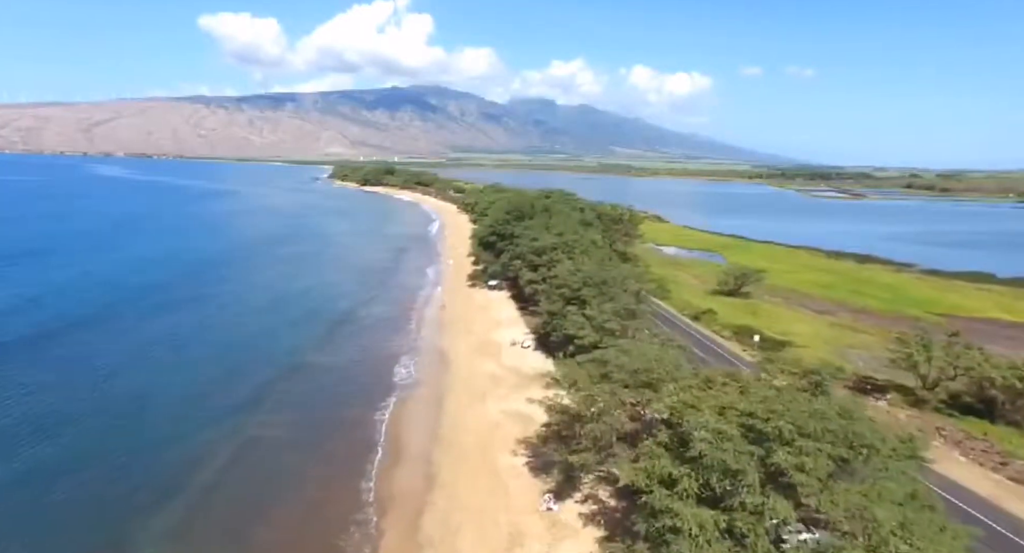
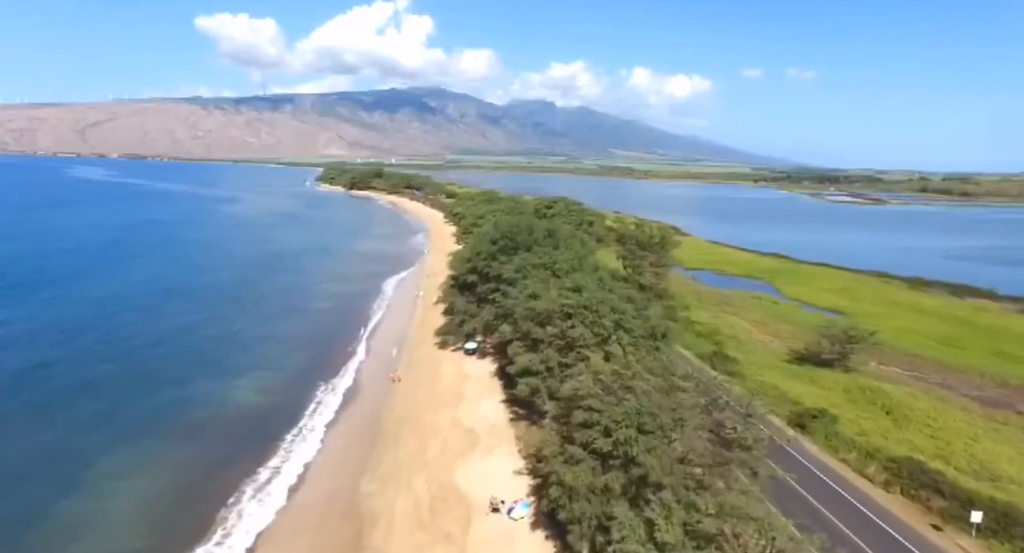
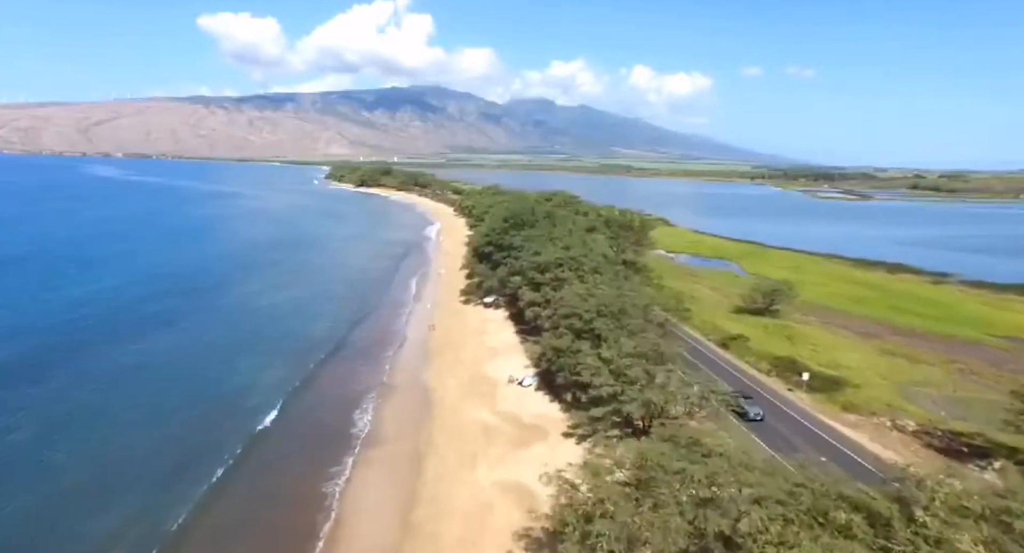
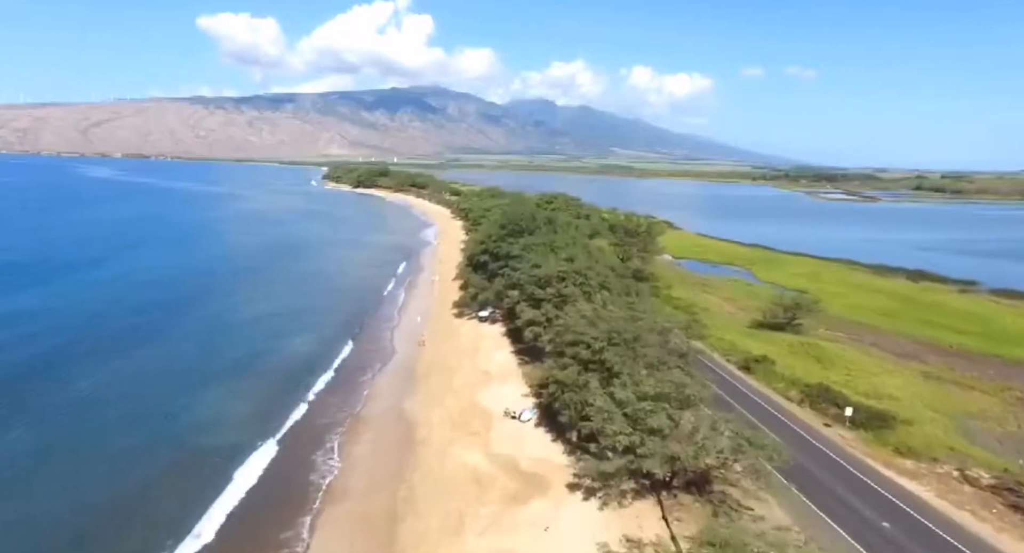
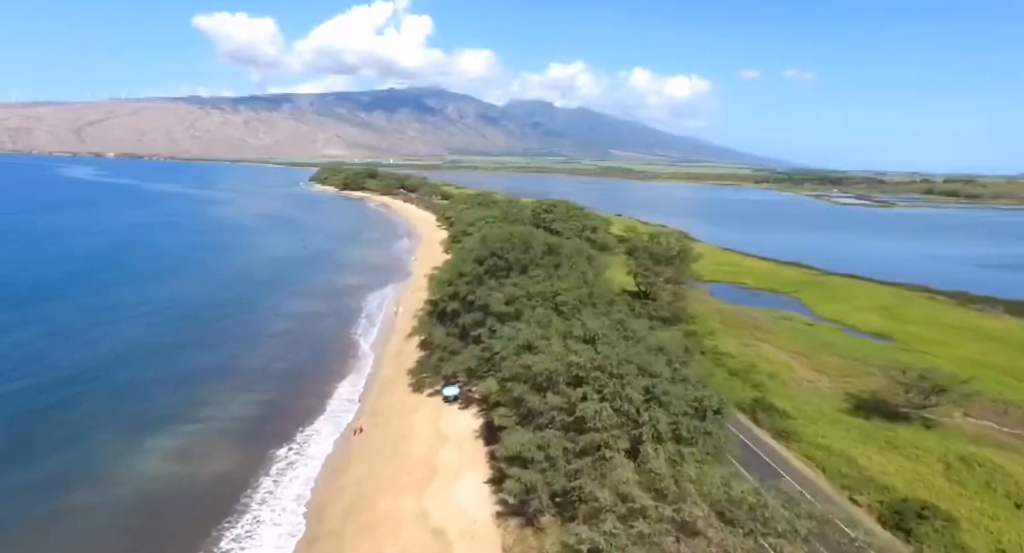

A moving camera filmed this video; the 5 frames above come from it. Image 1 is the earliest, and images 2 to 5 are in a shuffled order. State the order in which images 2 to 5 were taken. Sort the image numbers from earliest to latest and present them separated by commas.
3, 4, 2, 5
